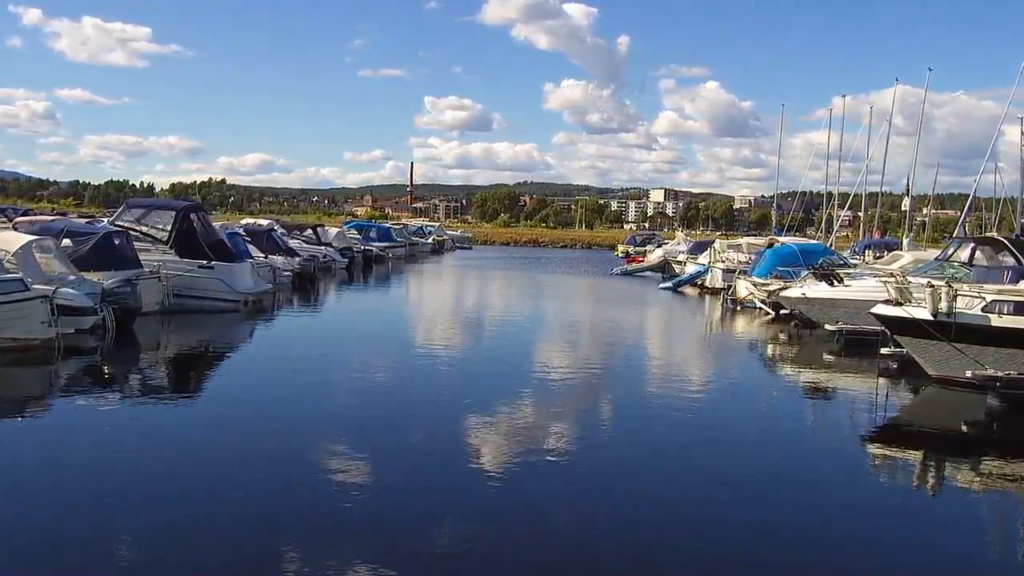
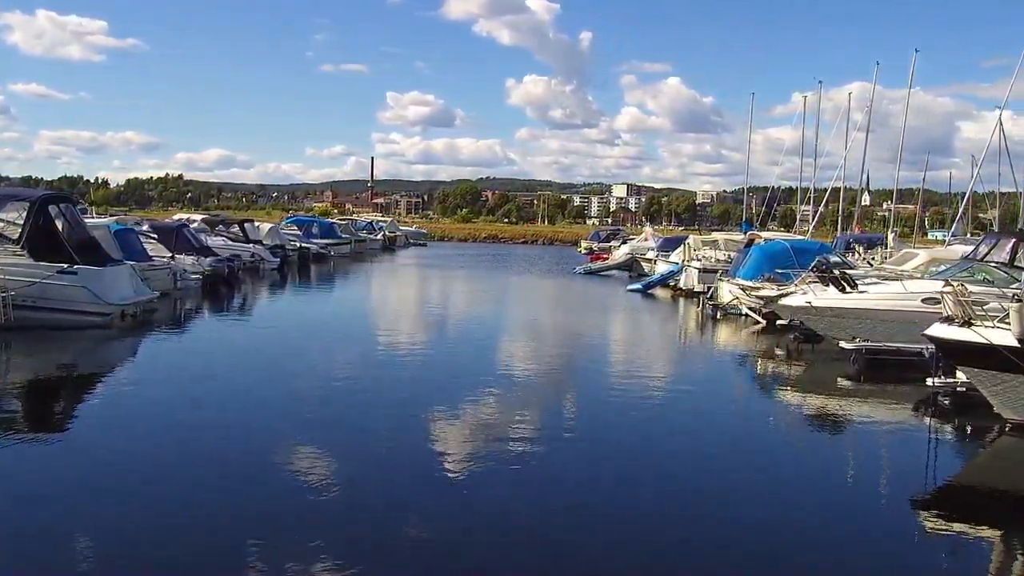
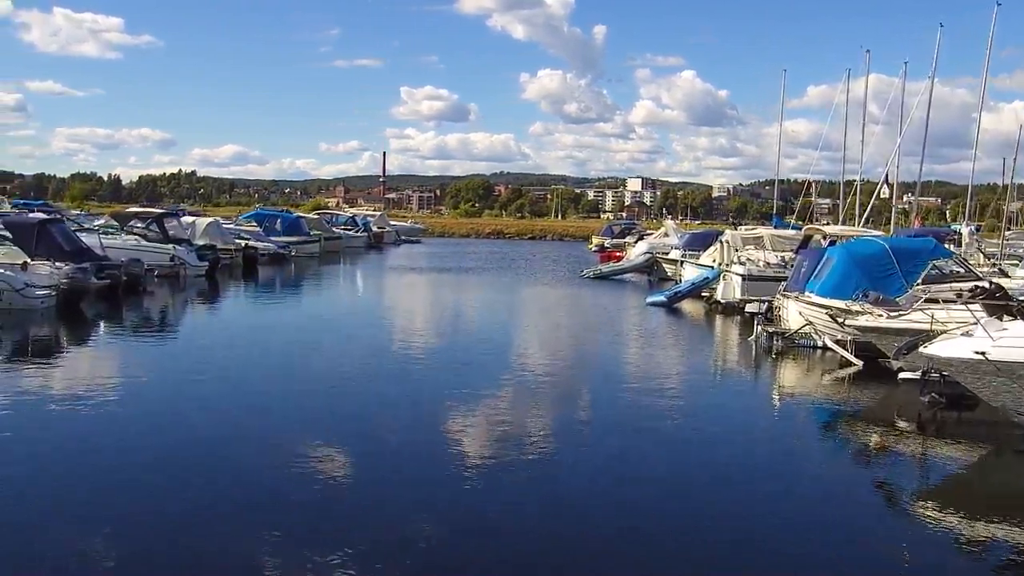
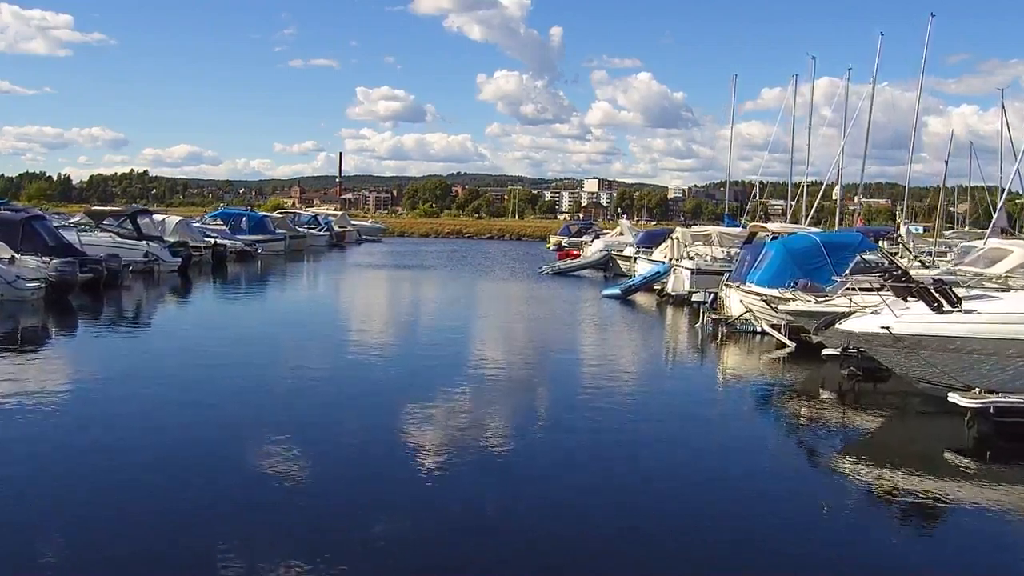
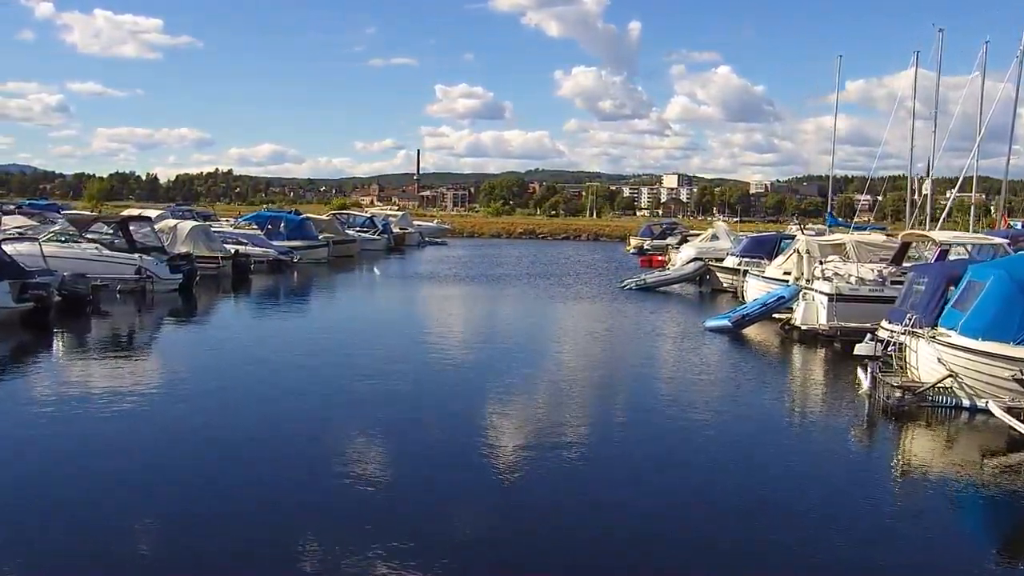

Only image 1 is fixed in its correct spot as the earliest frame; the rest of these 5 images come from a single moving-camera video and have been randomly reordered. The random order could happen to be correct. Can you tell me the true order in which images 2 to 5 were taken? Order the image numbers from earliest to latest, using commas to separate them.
2, 4, 3, 5
